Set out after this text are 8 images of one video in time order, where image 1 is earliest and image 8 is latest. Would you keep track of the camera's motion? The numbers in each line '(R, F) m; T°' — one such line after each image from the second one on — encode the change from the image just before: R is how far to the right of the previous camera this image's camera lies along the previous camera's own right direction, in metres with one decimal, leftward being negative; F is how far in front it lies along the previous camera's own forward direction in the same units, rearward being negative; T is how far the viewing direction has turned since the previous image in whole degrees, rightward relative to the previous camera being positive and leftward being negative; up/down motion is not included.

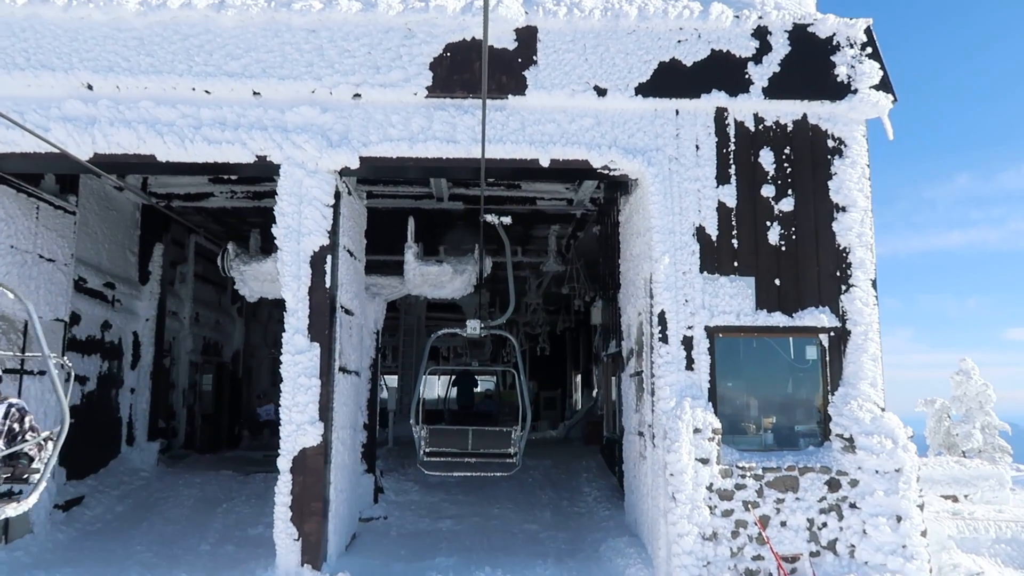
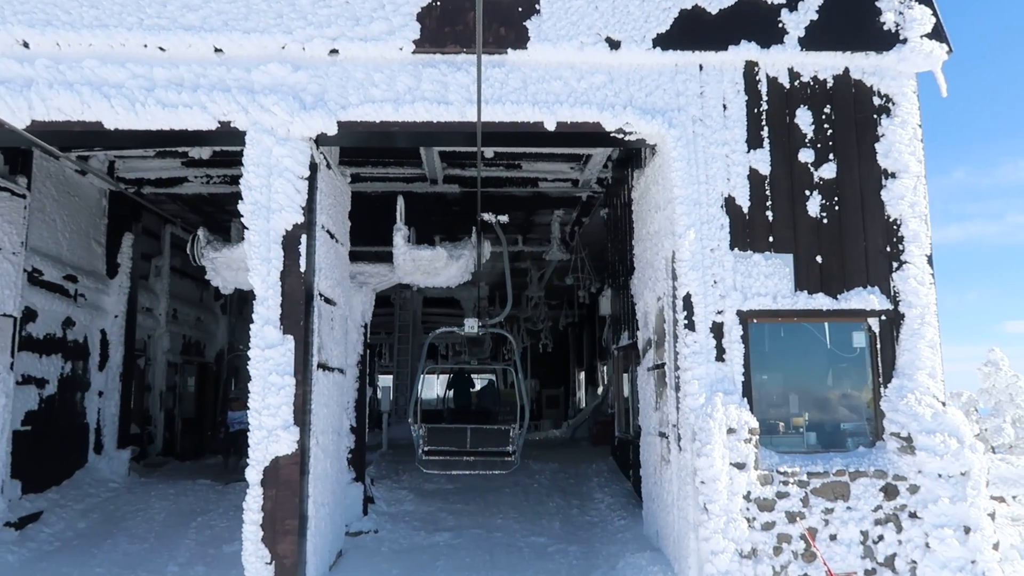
(0.0, +0.8) m; 0°
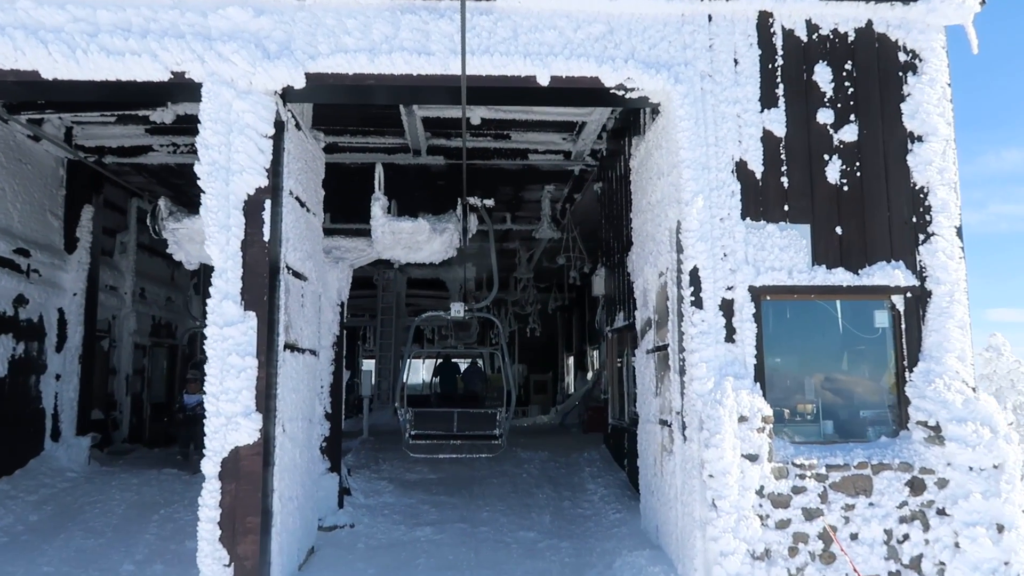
(0.0, +0.5) m; +1°
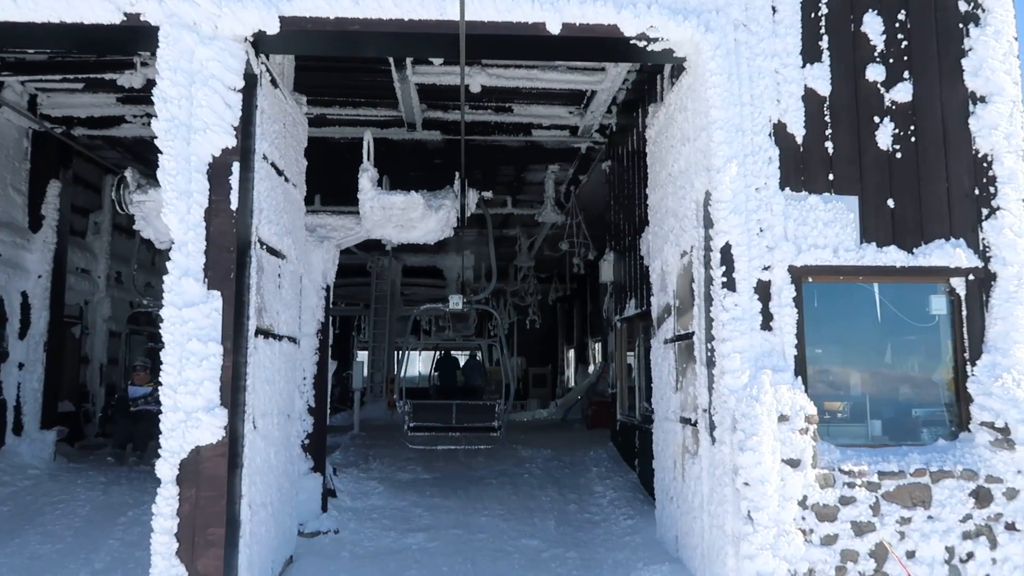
(0.0, +0.6) m; 0°
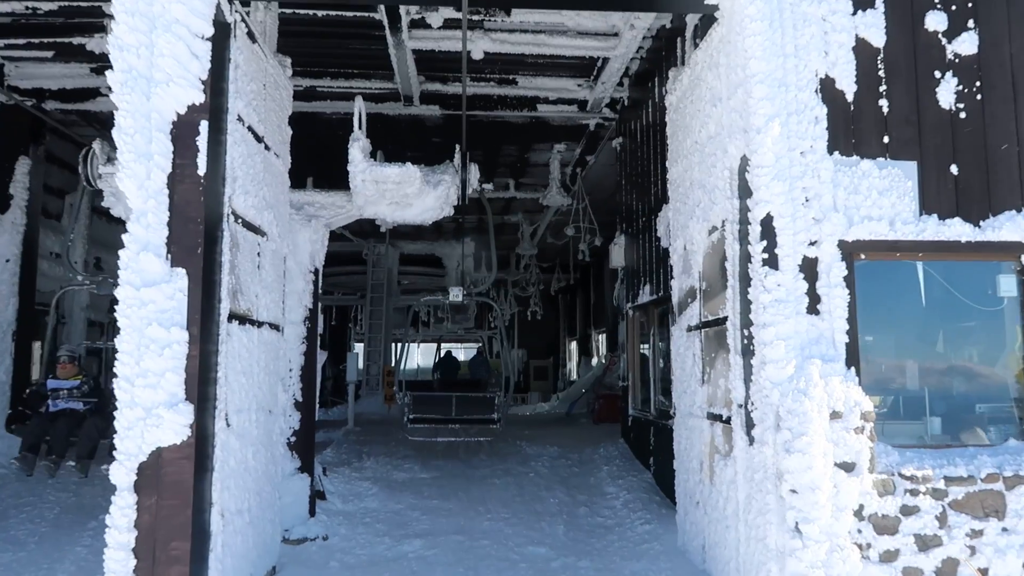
(0.0, +0.5) m; 0°
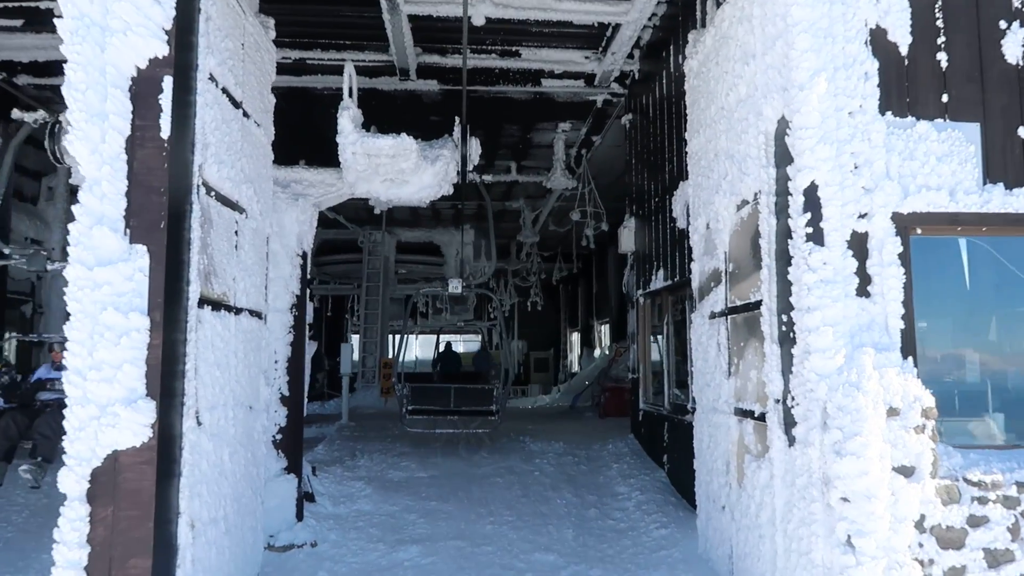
(0.0, +0.4) m; 0°
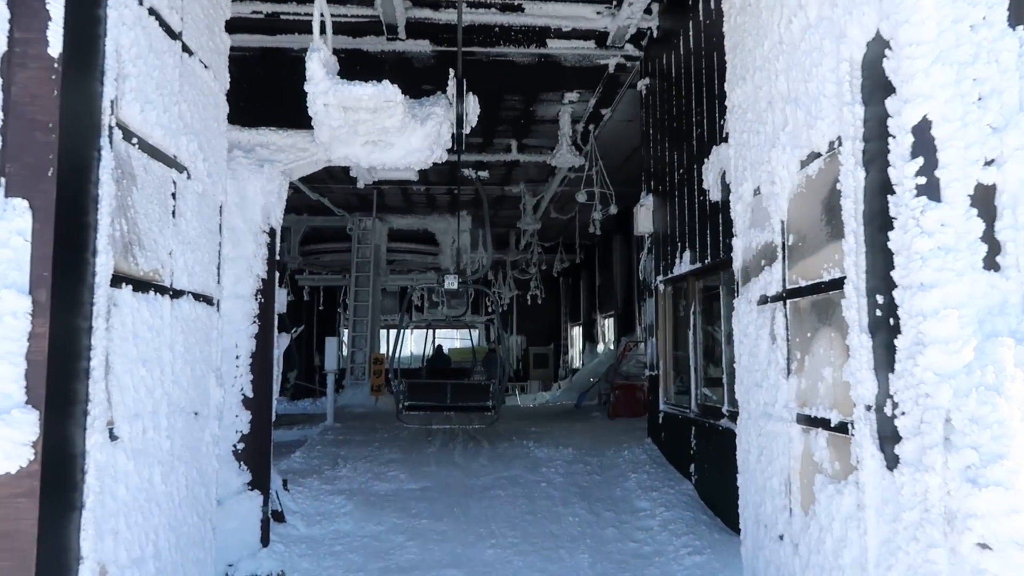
(0.0, +0.8) m; 0°
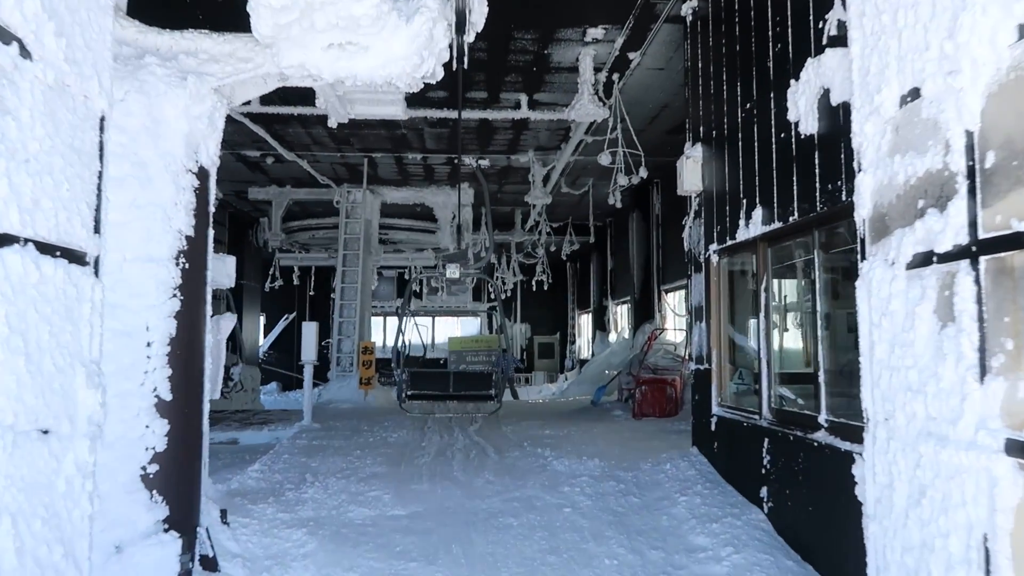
(-0.1, +1.2) m; 0°
